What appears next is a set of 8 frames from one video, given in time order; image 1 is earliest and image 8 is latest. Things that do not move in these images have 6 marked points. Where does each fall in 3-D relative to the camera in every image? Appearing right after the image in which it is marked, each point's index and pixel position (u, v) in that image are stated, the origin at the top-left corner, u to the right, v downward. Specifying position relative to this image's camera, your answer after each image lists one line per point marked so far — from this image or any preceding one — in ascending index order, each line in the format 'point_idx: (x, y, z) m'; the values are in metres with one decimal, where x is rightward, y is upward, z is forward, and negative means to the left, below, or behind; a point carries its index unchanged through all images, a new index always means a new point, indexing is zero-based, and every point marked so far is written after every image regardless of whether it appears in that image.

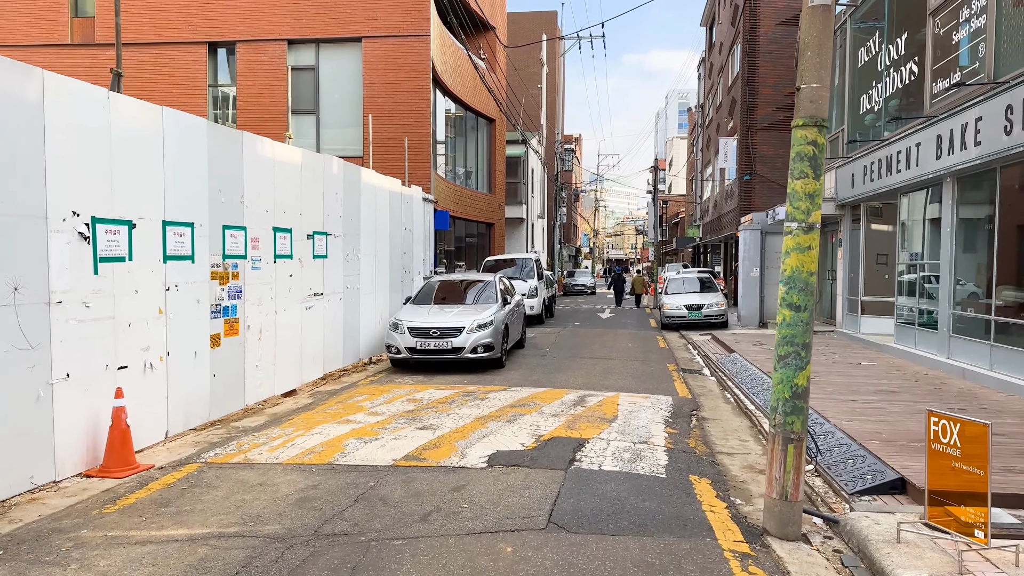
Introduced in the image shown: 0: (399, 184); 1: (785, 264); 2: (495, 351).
0: (-2.0, +1.8, +12.1) m
1: (+1.5, +0.1, +4.0) m
2: (-0.2, -0.9, +10.1) m
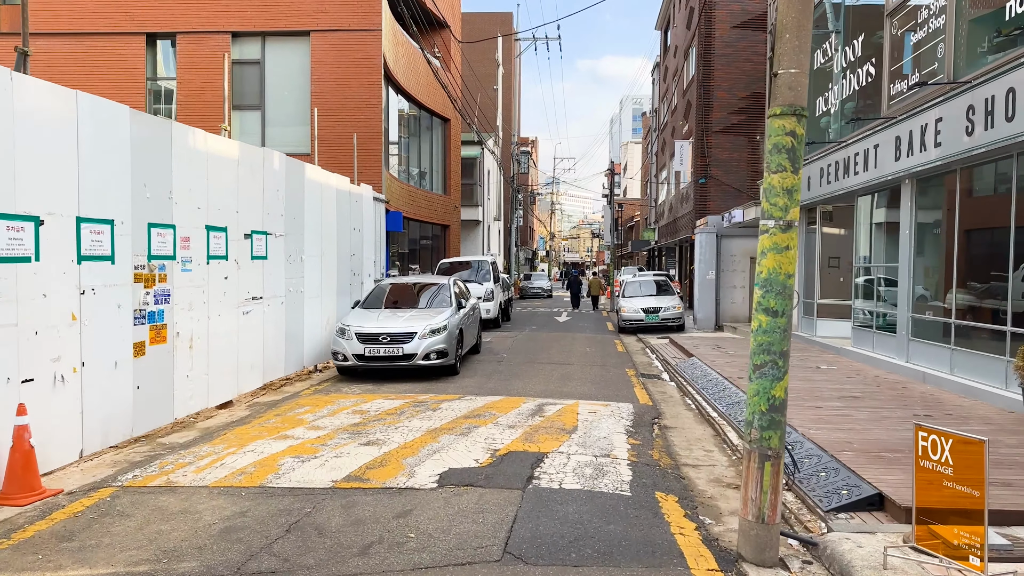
0: (-2.7, +1.7, +11.5) m
1: (+1.3, +0.1, +3.7) m
2: (-0.9, -1.0, +9.6) m
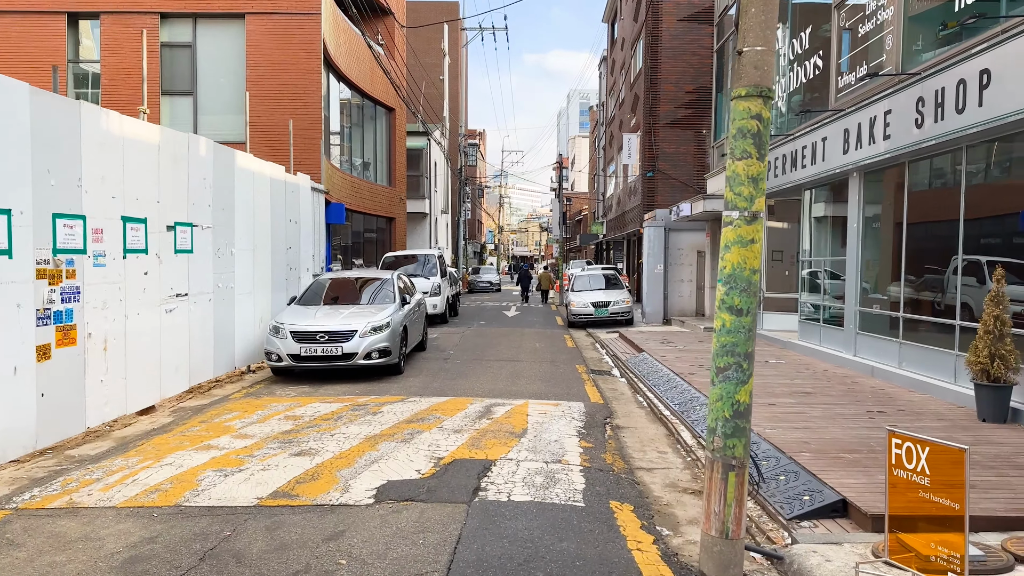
0: (-3.6, +1.8, +10.9) m
1: (+1.0, +0.1, +3.4) m
2: (-1.6, -0.9, +9.2) m
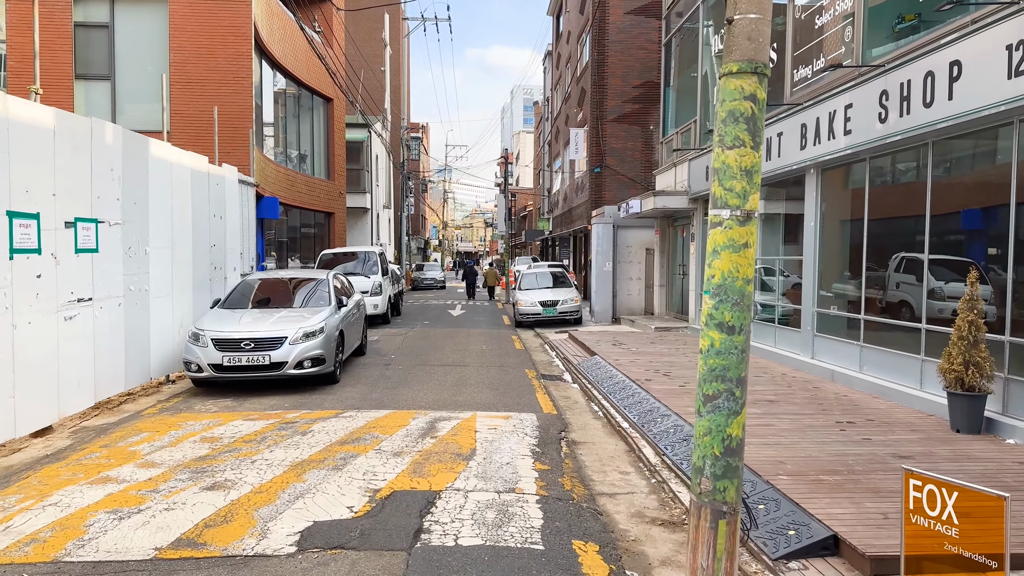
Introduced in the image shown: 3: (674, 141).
0: (-4.3, +1.8, +10.0) m
1: (+0.8, +0.1, +2.9) m
2: (-2.2, -0.9, +8.4) m
3: (+3.6, +3.2, +15.6) m
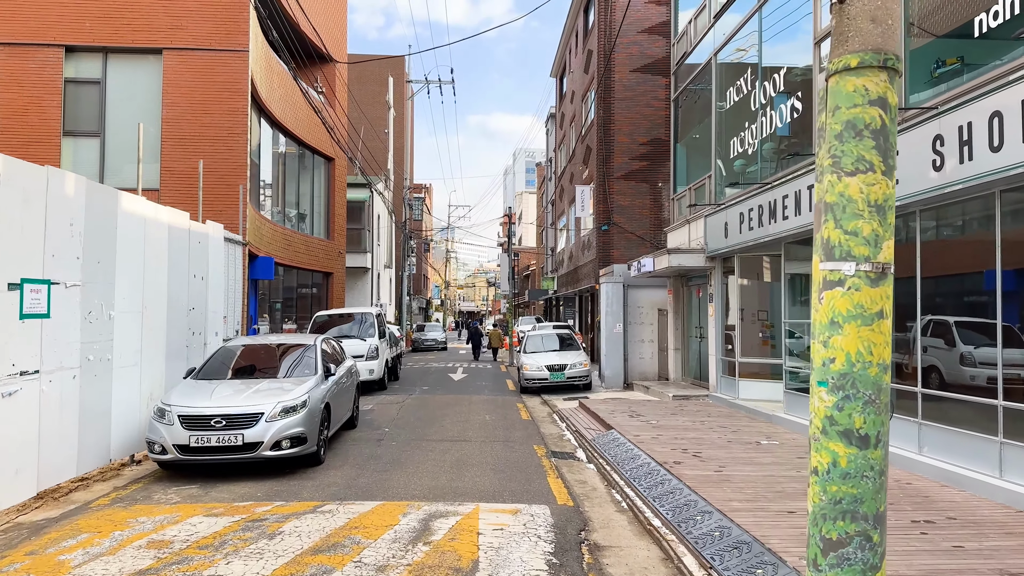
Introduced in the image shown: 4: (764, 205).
0: (-4.3, +0.9, +9.2) m
1: (+0.9, -0.2, +1.9) m
2: (-2.1, -1.6, +7.4) m
3: (+3.7, +1.9, +14.9) m
4: (+3.7, +1.2, +10.4) m
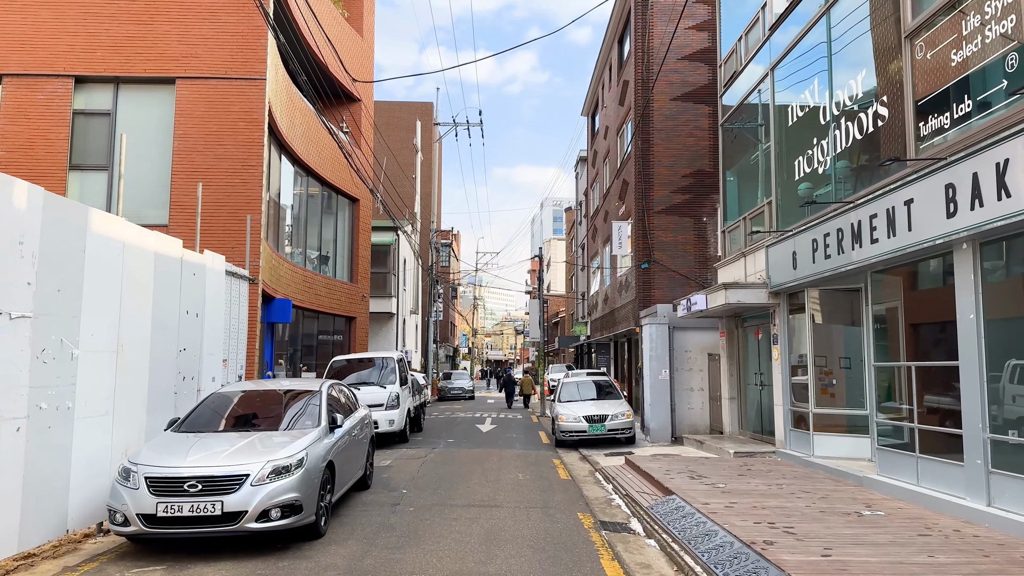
0: (-3.8, +0.5, +8.0) m
1: (+1.0, -0.1, +0.5) m
2: (-1.8, -1.9, +6.0) m
3: (+4.3, +1.1, +13.5) m
4: (+4.2, +0.8, +8.9) m
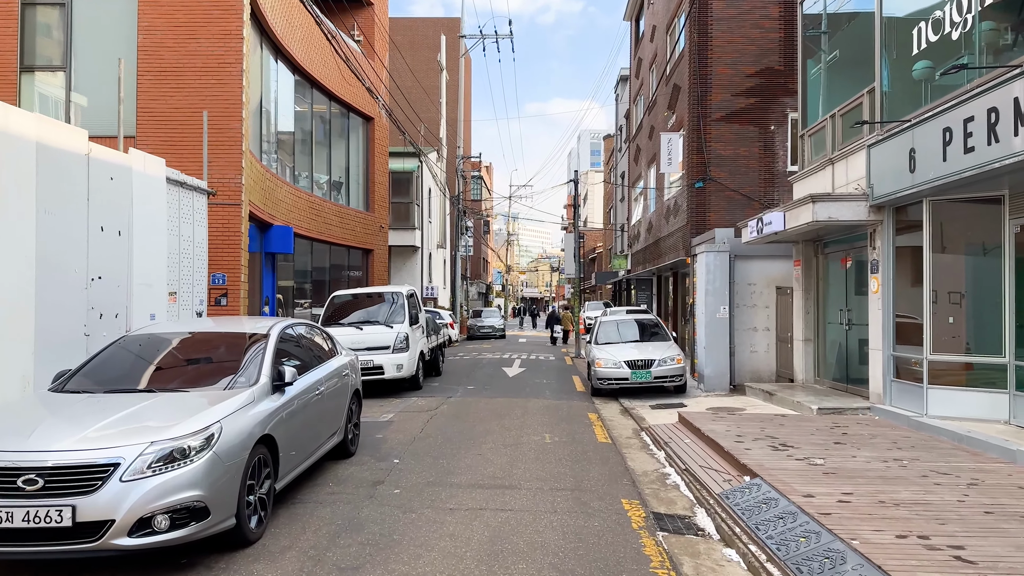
0: (-3.7, +1.3, +5.9) m
1: (+0.8, +0.1, -1.7) m
2: (-1.7, -1.3, +4.0) m
3: (+4.7, +2.4, +10.8) m
4: (+4.4, +1.6, +6.4) m
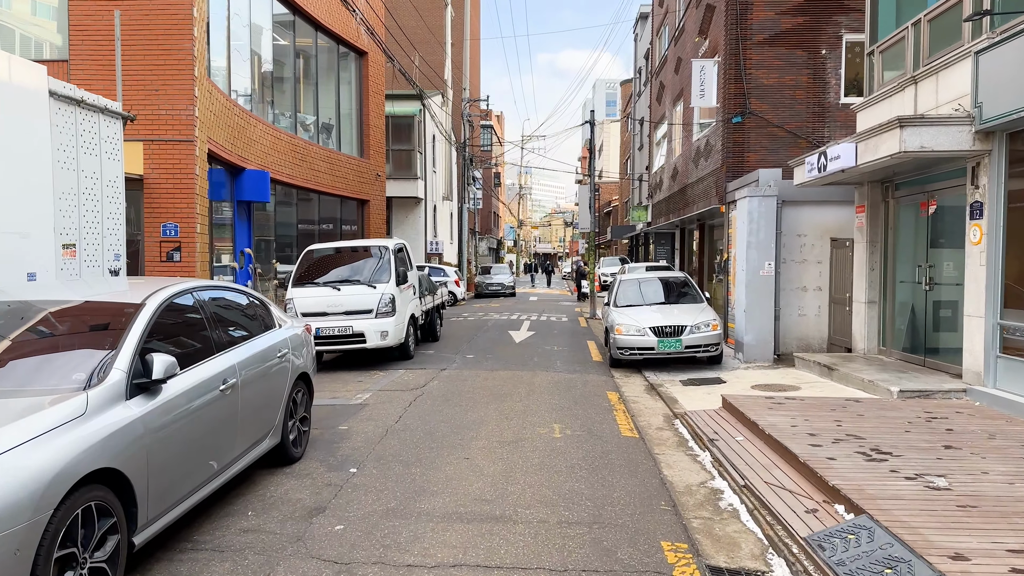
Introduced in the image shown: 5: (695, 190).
0: (-3.7, +1.6, +4.1) m
1: (+0.6, -0.1, -3.6) m
2: (-1.8, -1.1, +2.3) m
3: (+4.8, +3.0, +8.8) m
4: (+4.3, +2.0, +4.4) m
5: (+3.9, +2.1, +15.1) m
